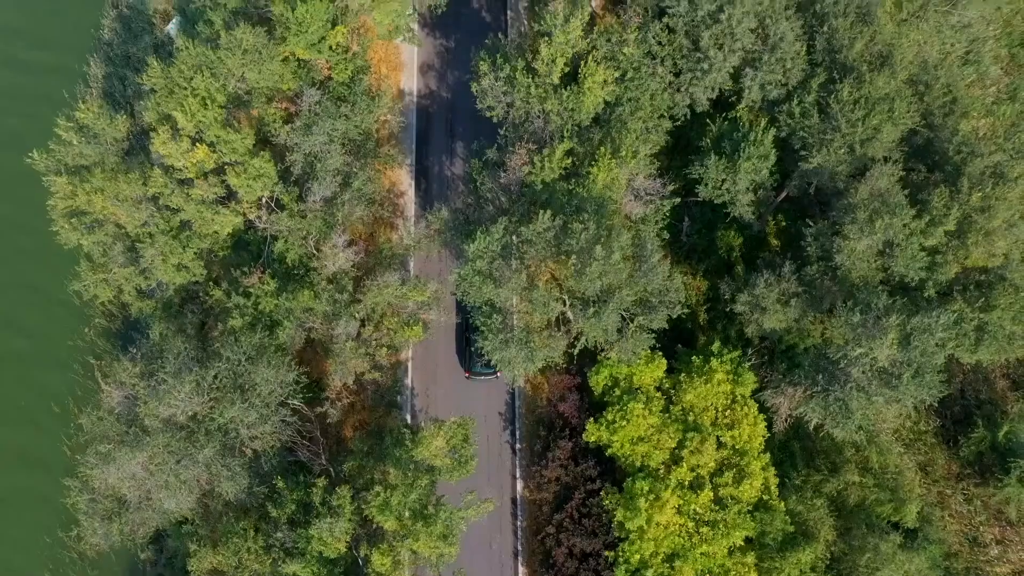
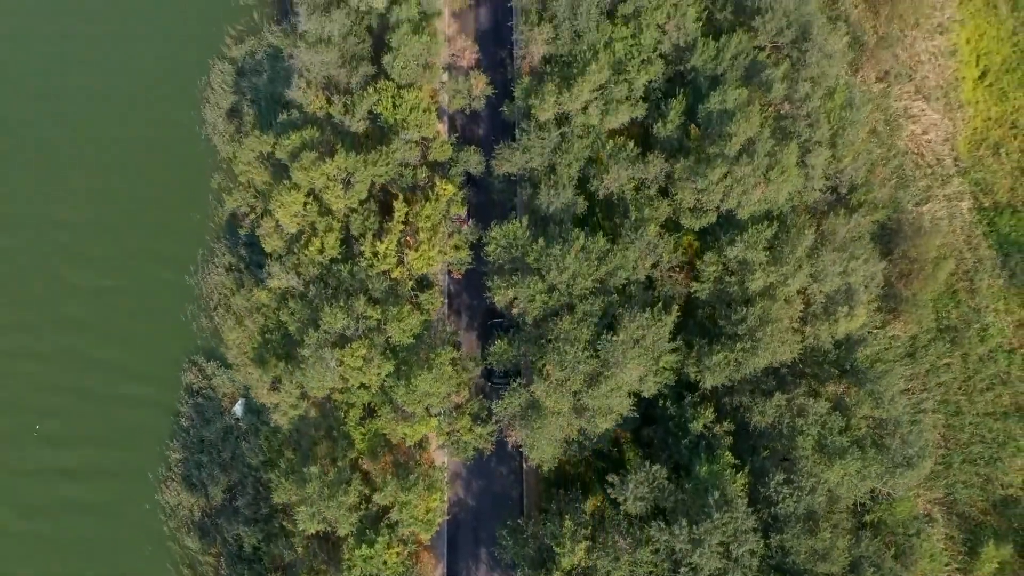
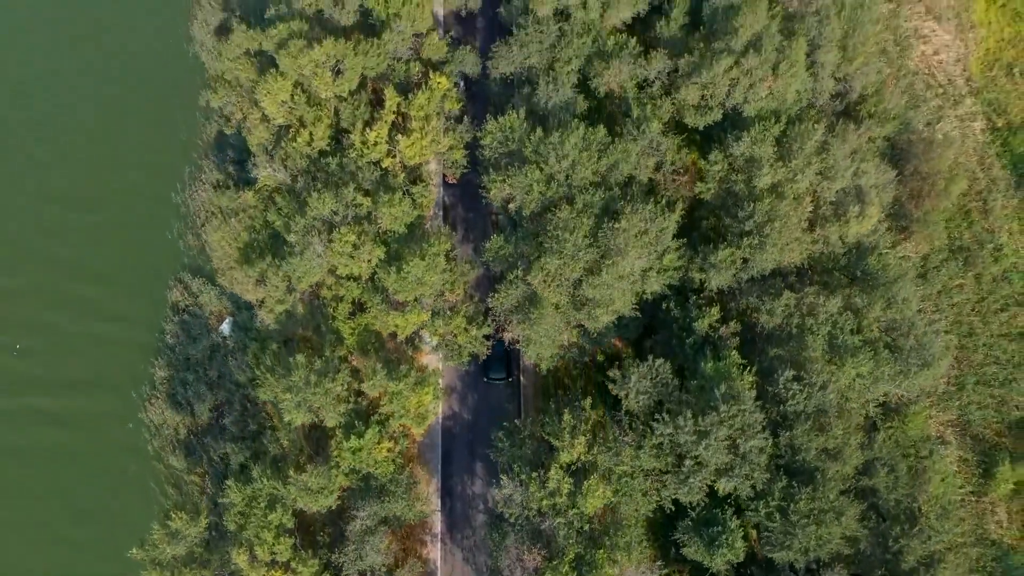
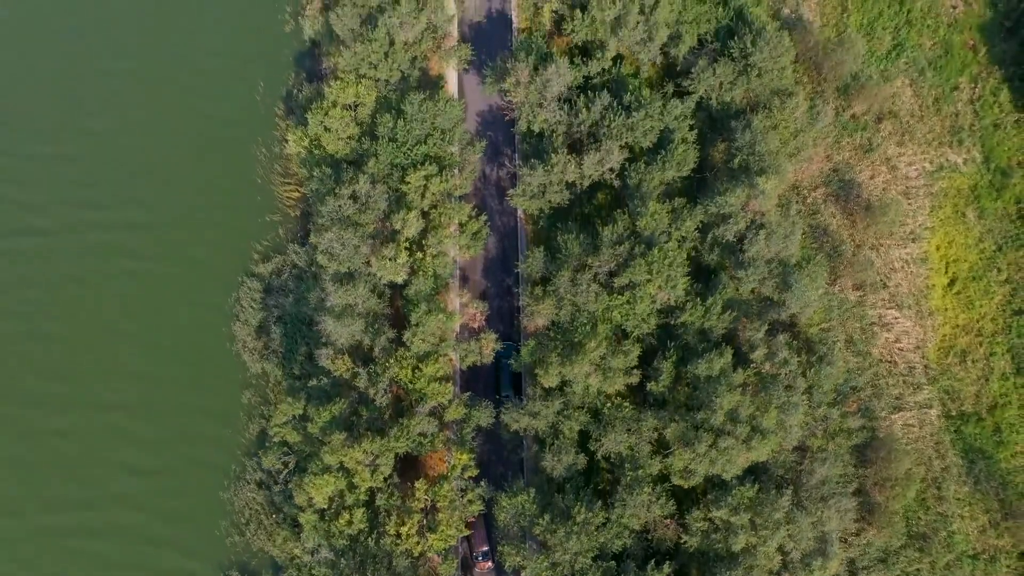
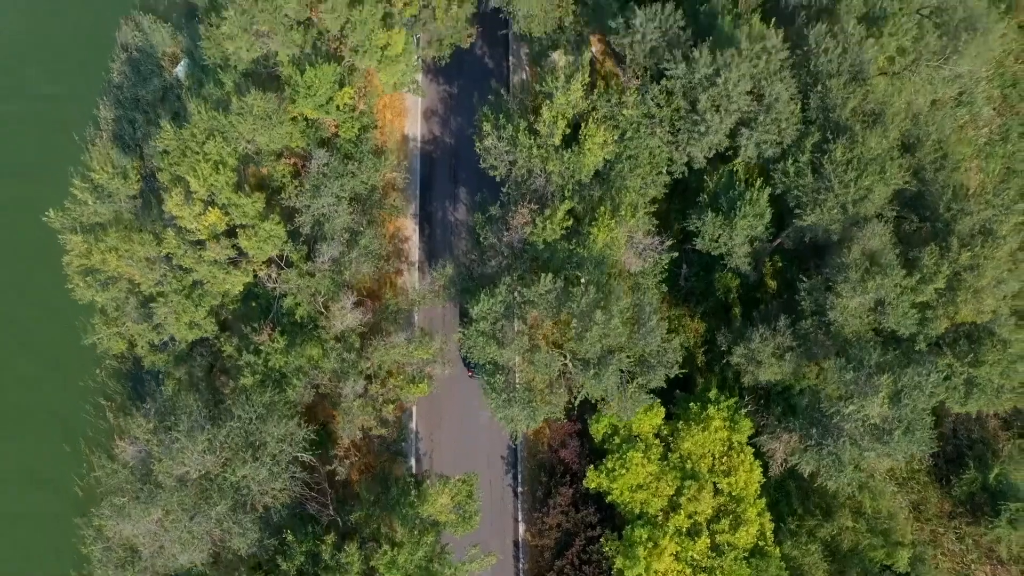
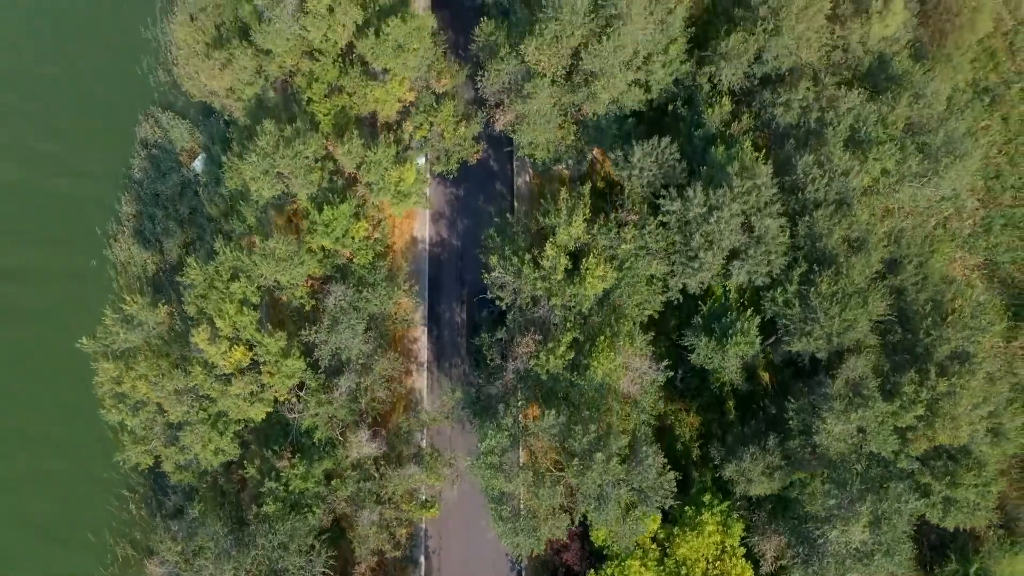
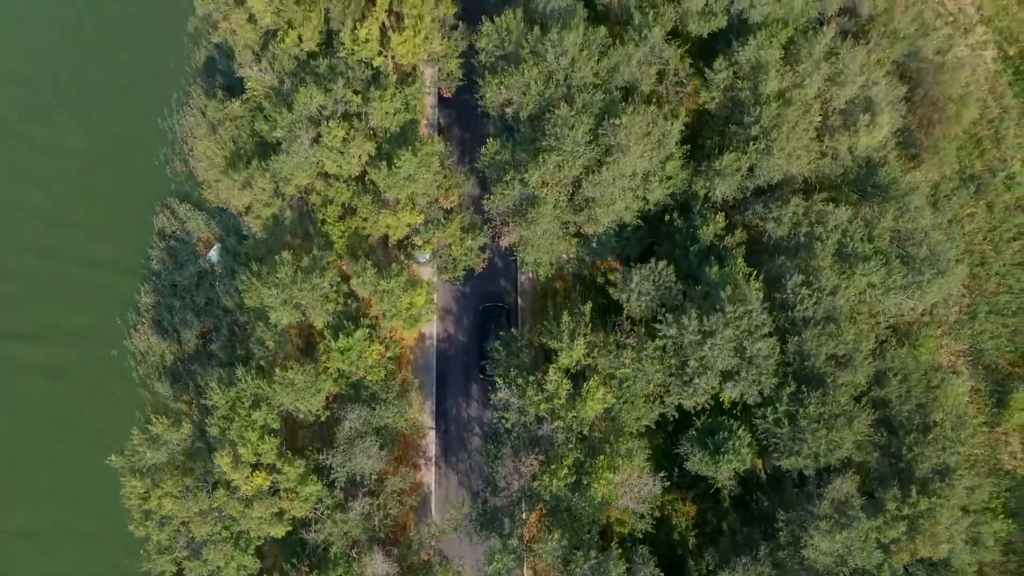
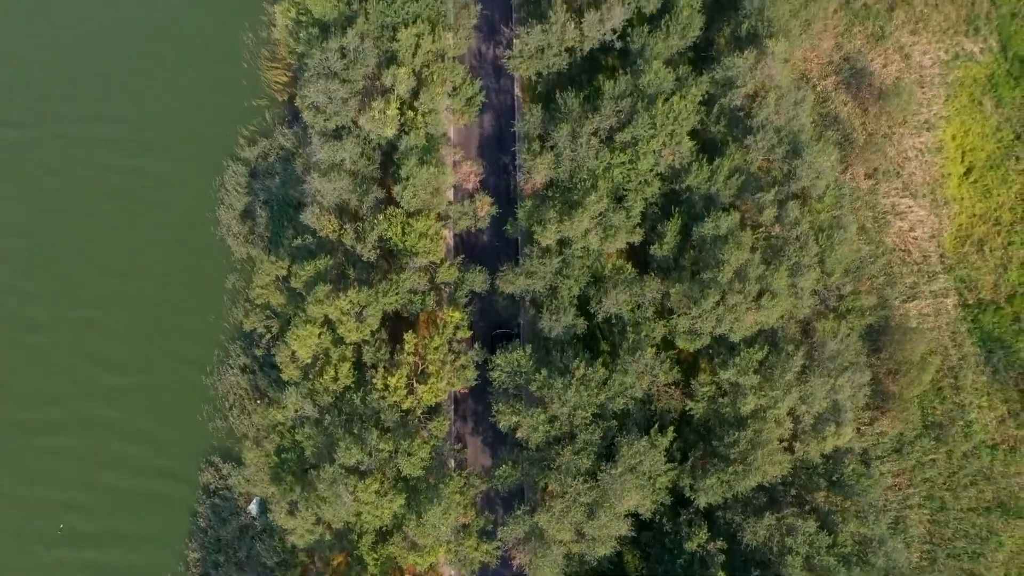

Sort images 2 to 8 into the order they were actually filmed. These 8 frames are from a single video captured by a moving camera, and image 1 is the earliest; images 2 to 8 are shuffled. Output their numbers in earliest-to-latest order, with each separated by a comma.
5, 6, 7, 3, 2, 8, 4
